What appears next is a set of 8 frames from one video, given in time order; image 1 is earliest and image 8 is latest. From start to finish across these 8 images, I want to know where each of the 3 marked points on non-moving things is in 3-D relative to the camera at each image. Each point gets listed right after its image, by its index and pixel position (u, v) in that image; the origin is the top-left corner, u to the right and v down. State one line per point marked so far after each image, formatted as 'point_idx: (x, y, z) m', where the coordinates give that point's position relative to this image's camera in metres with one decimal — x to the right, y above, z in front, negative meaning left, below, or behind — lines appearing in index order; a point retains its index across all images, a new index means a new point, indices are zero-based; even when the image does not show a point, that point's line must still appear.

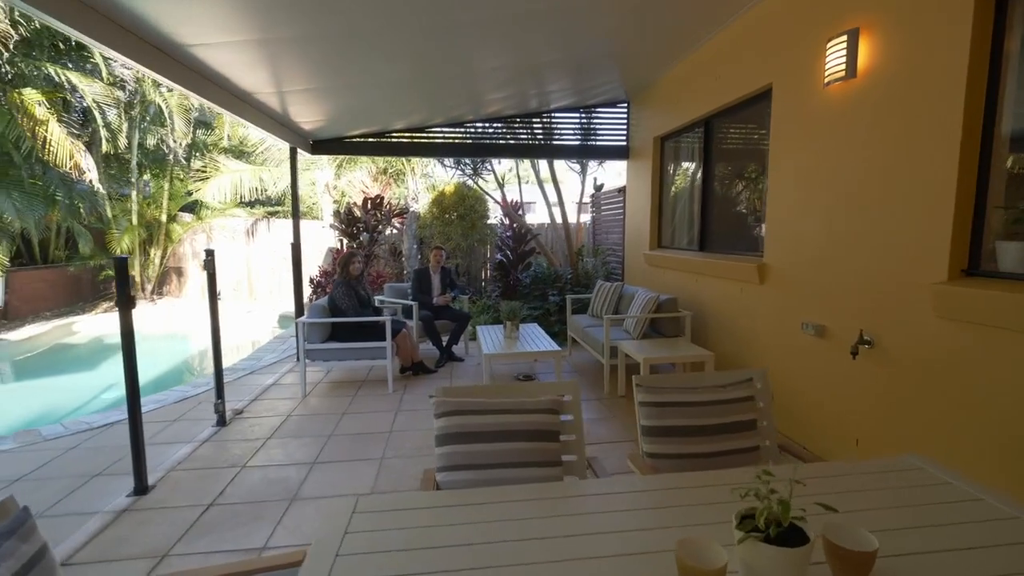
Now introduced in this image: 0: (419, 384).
0: (-0.8, -0.8, +4.4) m
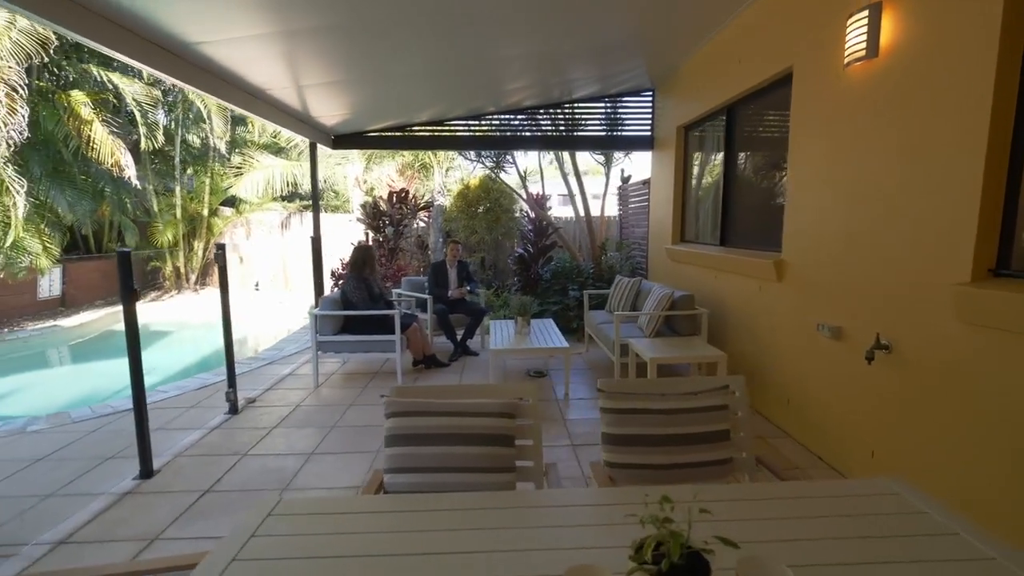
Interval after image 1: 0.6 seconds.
0: (-0.7, -0.7, +4.4) m
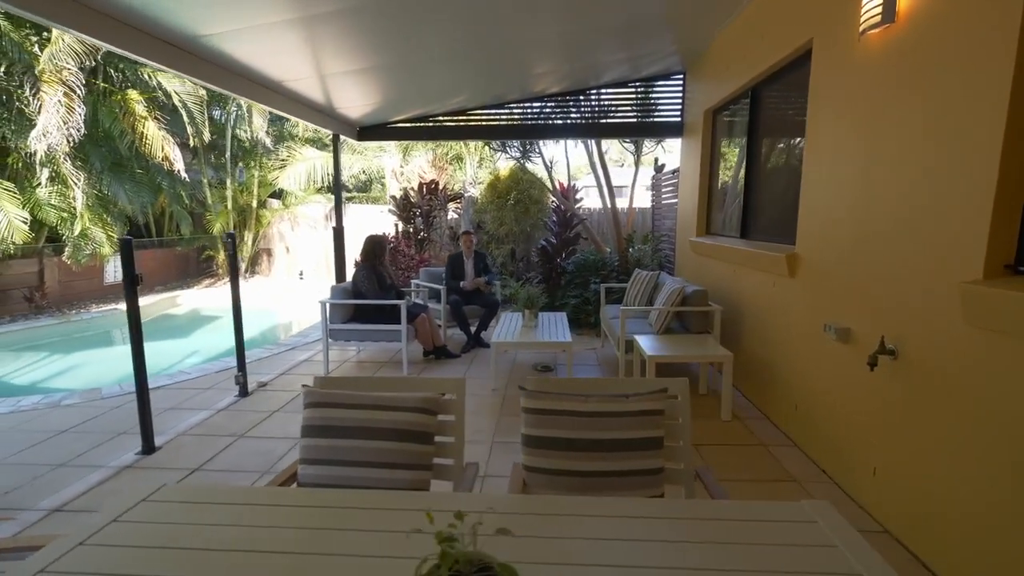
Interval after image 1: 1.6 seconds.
0: (-0.6, -0.7, +4.4) m
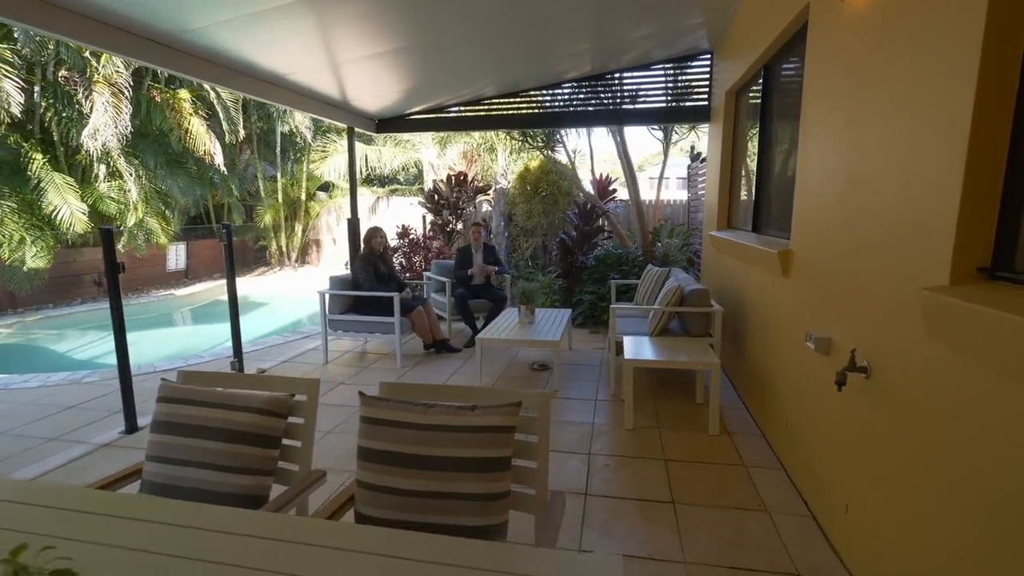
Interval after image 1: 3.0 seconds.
0: (-0.6, -0.6, +4.3) m
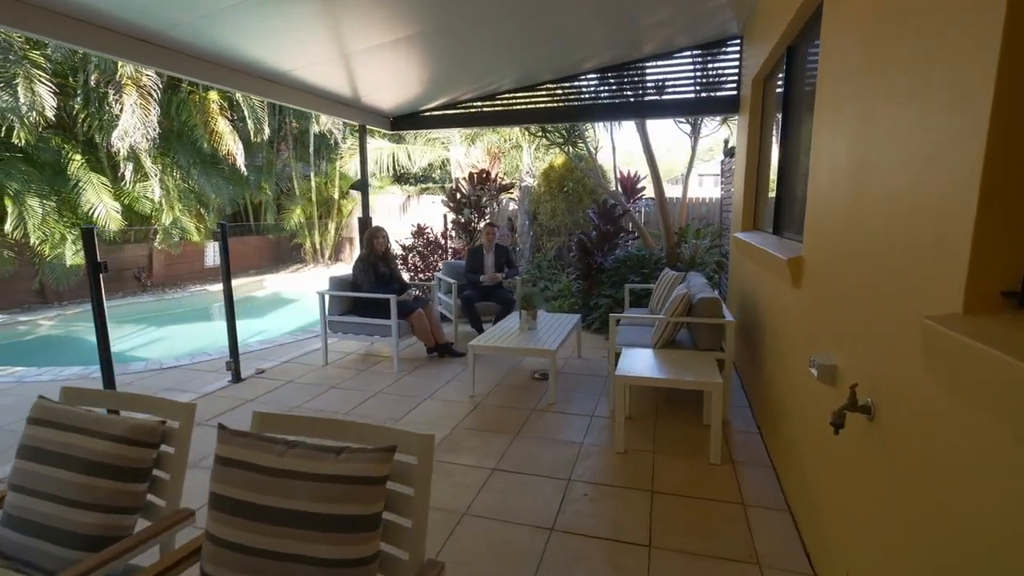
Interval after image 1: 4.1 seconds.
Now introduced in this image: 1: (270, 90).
0: (-0.6, -0.6, +4.1) m
1: (-2.1, +1.8, +4.8) m
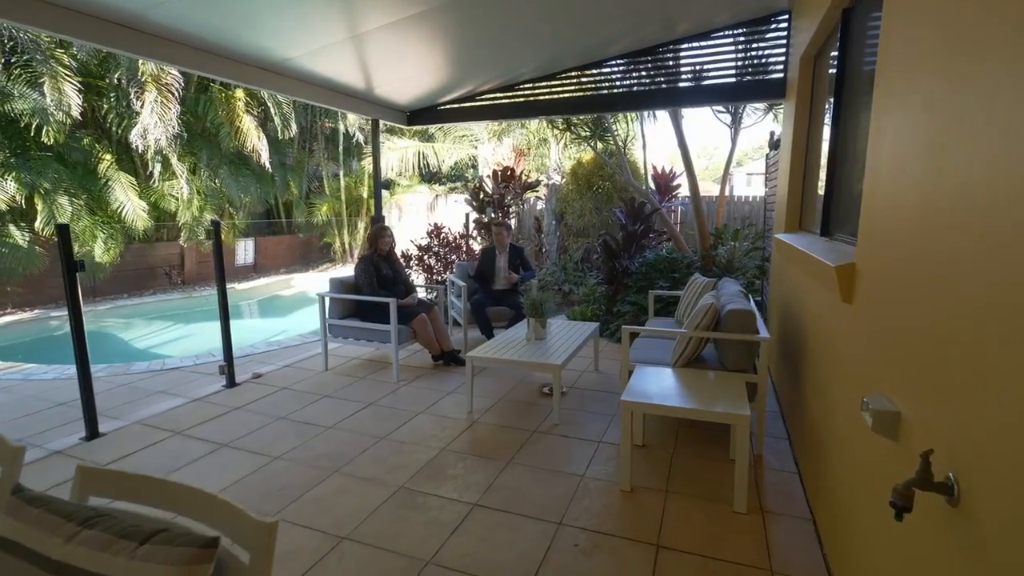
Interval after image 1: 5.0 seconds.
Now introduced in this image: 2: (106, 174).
0: (-0.5, -0.6, +3.8) m
1: (-1.9, +1.8, +4.6) m
2: (-5.0, +1.4, +6.7) m
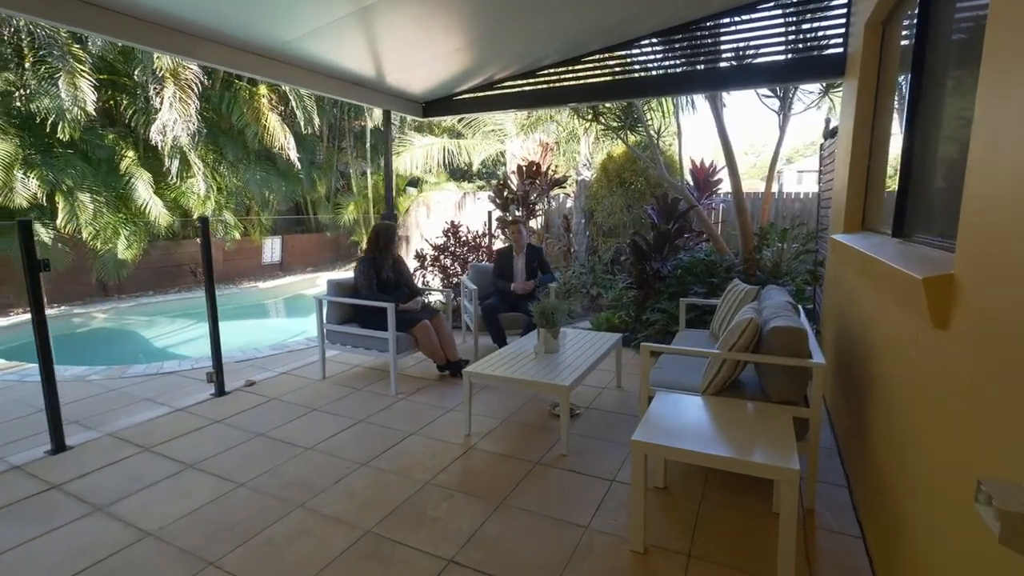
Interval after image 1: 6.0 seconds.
0: (-0.5, -0.7, +3.5) m
1: (-1.8, +1.7, +4.3) m
2: (-4.7, +1.4, +6.6) m
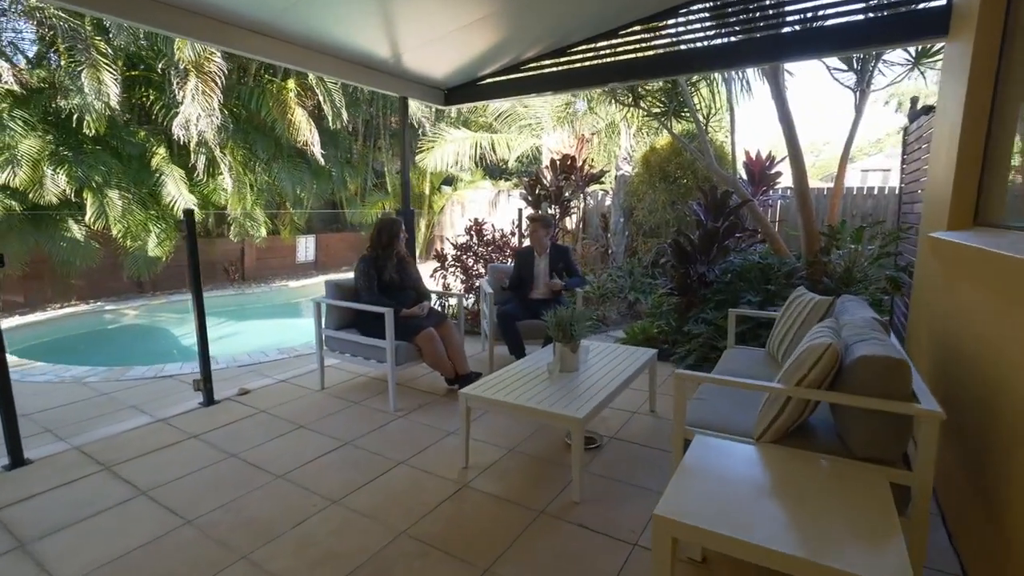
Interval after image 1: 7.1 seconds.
0: (-0.4, -0.7, +3.0) m
1: (-1.6, +1.7, +4.0) m
2: (-4.3, +1.5, +6.6) m
